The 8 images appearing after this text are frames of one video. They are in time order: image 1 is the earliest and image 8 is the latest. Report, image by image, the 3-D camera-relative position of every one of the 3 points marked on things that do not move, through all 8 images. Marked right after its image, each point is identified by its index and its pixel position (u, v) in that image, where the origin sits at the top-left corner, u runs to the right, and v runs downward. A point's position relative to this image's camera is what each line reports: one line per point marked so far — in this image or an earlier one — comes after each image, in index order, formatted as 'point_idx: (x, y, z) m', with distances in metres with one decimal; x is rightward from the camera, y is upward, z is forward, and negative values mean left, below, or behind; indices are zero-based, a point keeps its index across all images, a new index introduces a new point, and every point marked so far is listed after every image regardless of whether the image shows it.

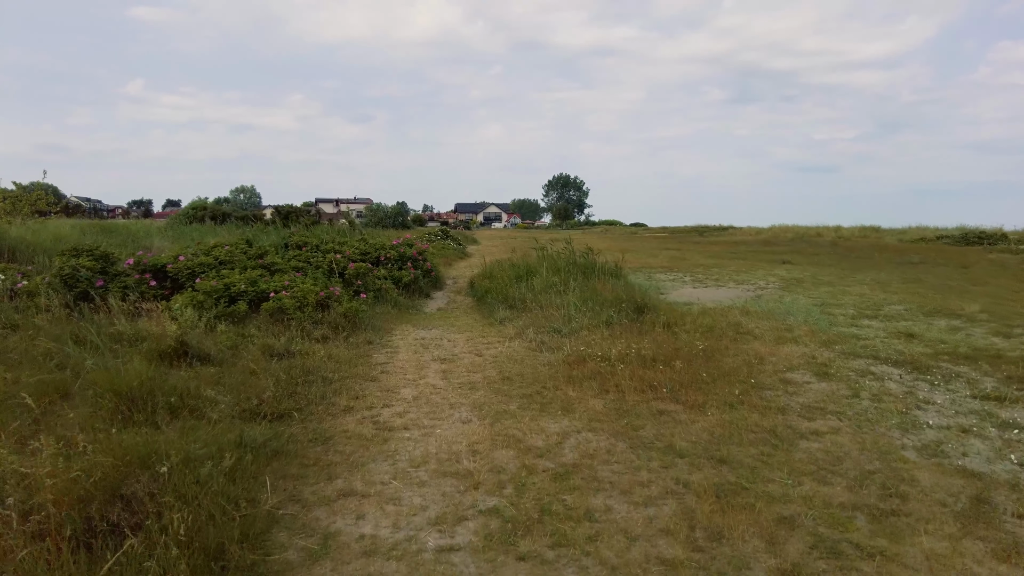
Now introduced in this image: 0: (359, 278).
0: (-1.3, +0.1, +8.6) m
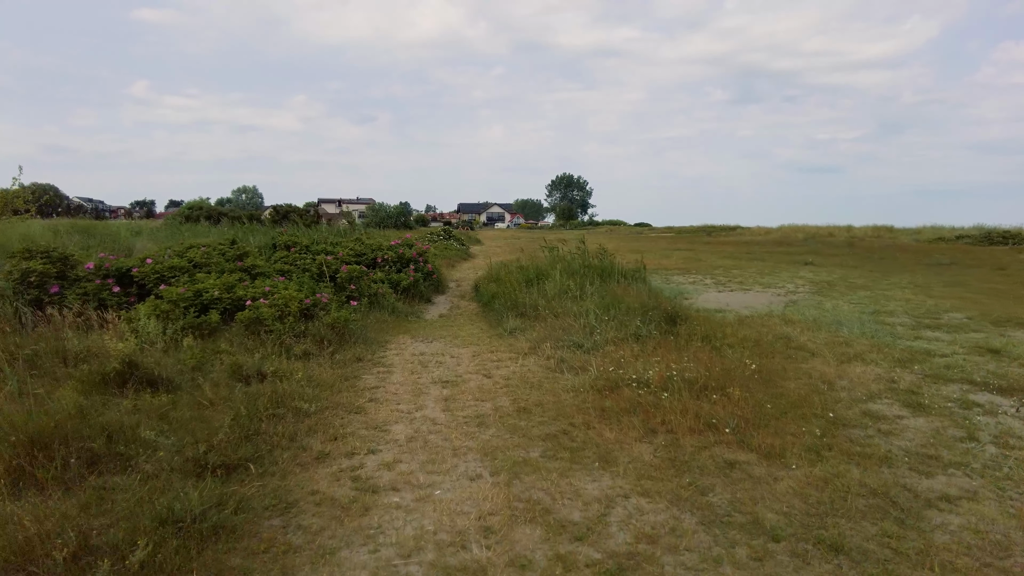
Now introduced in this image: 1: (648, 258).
0: (-1.2, 0.0, +7.8) m
1: (+2.0, +0.5, +15.1) m
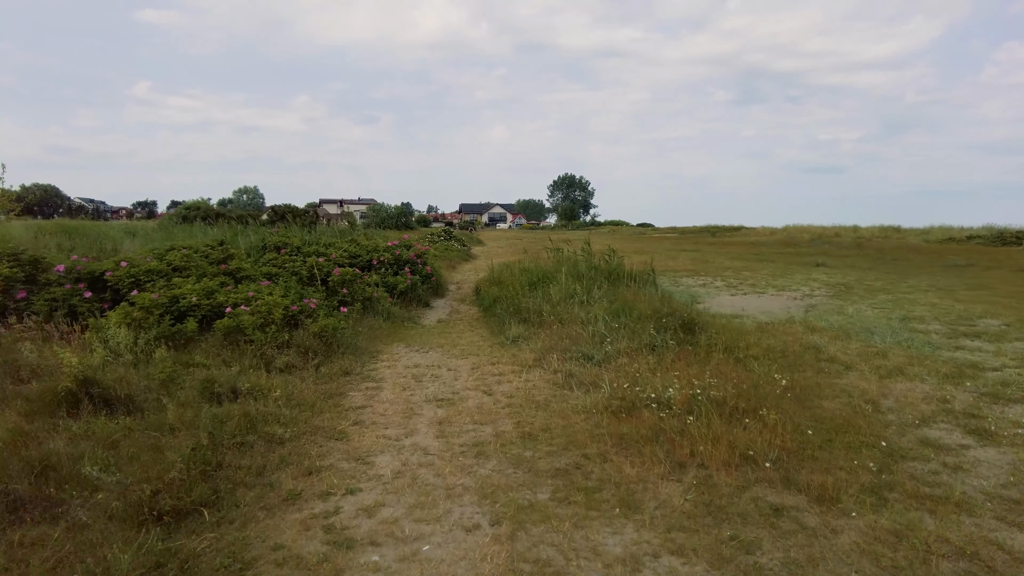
0: (-1.2, 0.0, +7.3) m
1: (+2.1, +0.4, +14.6) m
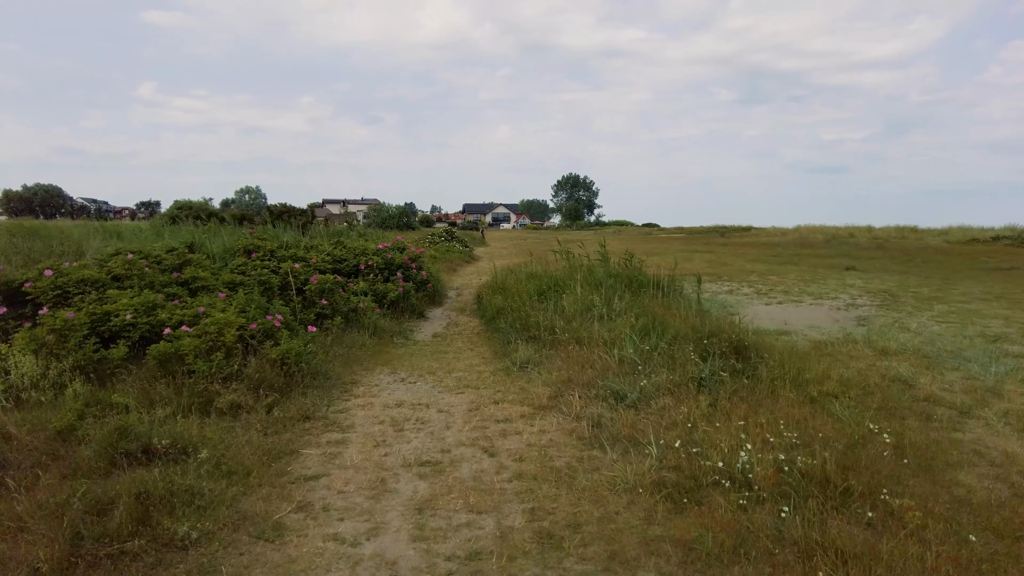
0: (-1.2, -0.1, +6.3) m
1: (+2.1, +0.4, +13.6) m
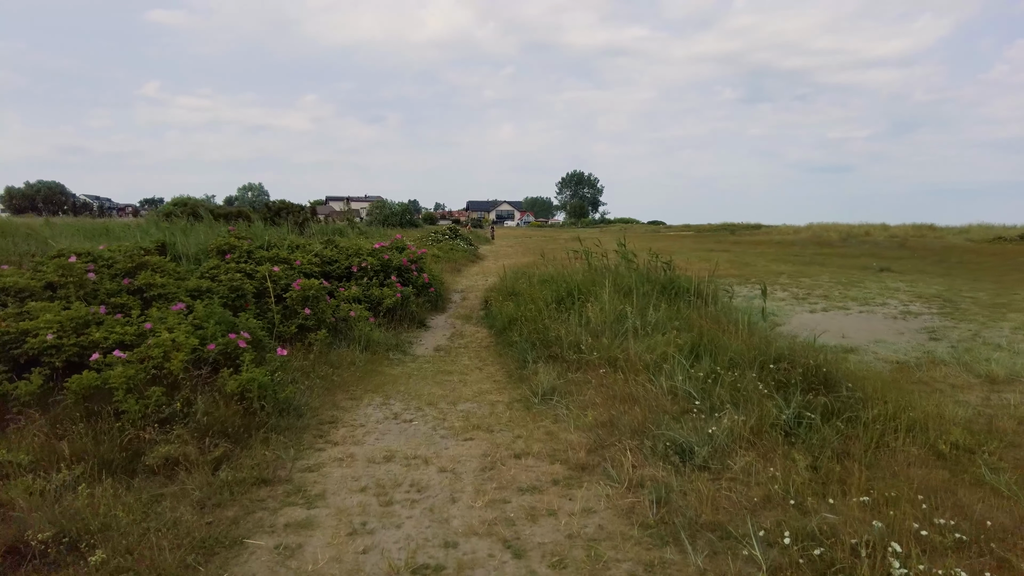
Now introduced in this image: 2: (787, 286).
0: (-1.1, -0.1, +5.4) m
1: (+2.2, +0.3, +12.7) m
2: (+2.6, 0.0, +9.8) m
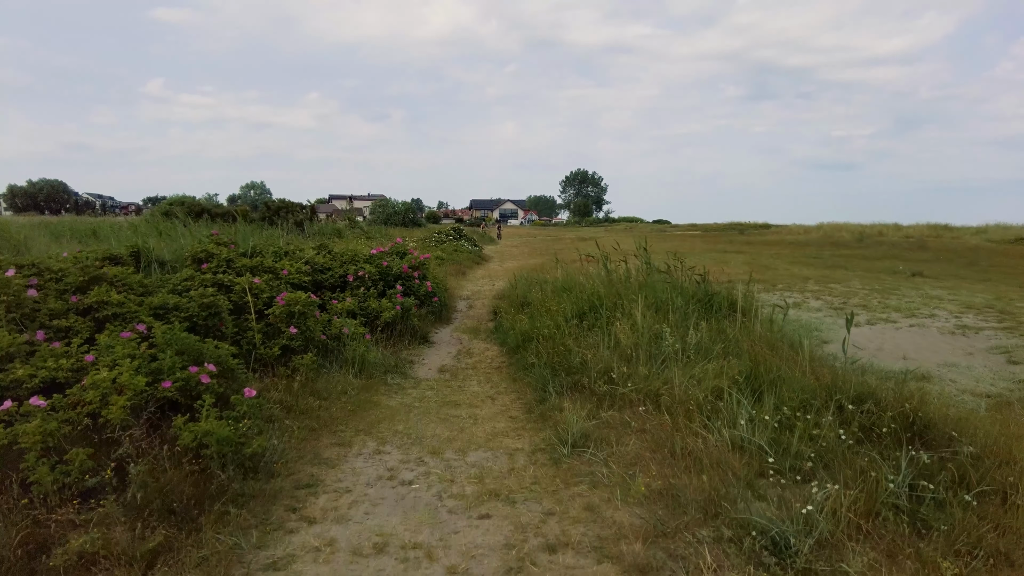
0: (-1.0, -0.2, +4.7) m
1: (+2.3, +0.3, +12.0) m
2: (+2.7, 0.0, +9.1) m
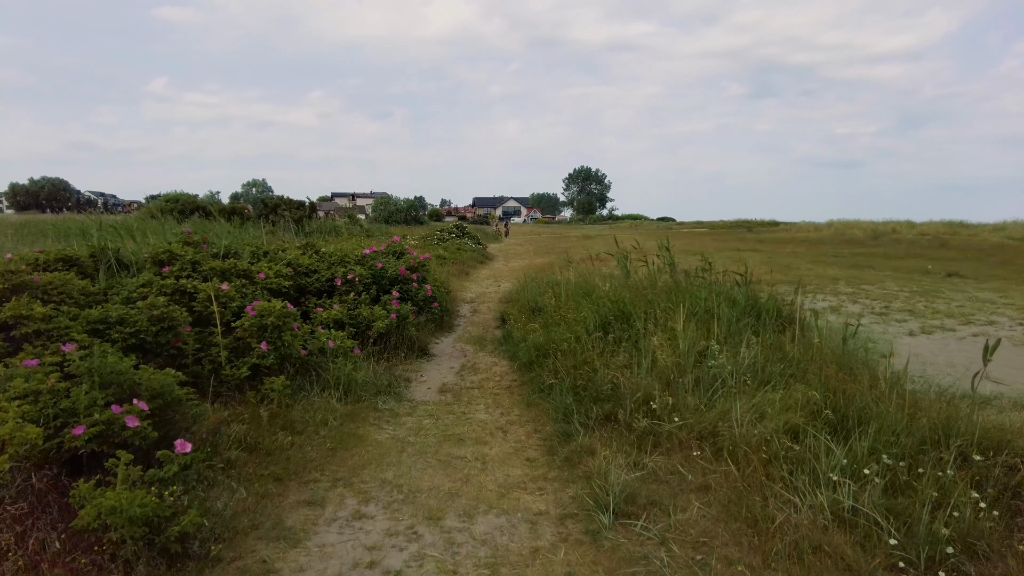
0: (-1.0, -0.2, +4.0) m
1: (+2.4, +0.3, +11.2) m
2: (+2.8, -0.1, +8.3) m
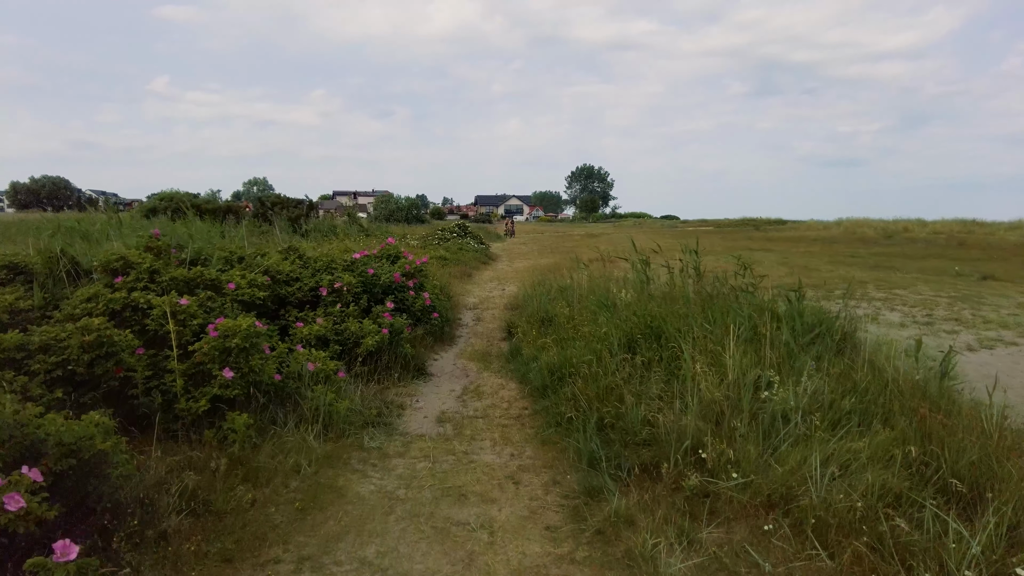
0: (-0.9, -0.2, +3.3) m
1: (+2.5, +0.2, +10.6) m
2: (+2.9, -0.1, +7.6) m
